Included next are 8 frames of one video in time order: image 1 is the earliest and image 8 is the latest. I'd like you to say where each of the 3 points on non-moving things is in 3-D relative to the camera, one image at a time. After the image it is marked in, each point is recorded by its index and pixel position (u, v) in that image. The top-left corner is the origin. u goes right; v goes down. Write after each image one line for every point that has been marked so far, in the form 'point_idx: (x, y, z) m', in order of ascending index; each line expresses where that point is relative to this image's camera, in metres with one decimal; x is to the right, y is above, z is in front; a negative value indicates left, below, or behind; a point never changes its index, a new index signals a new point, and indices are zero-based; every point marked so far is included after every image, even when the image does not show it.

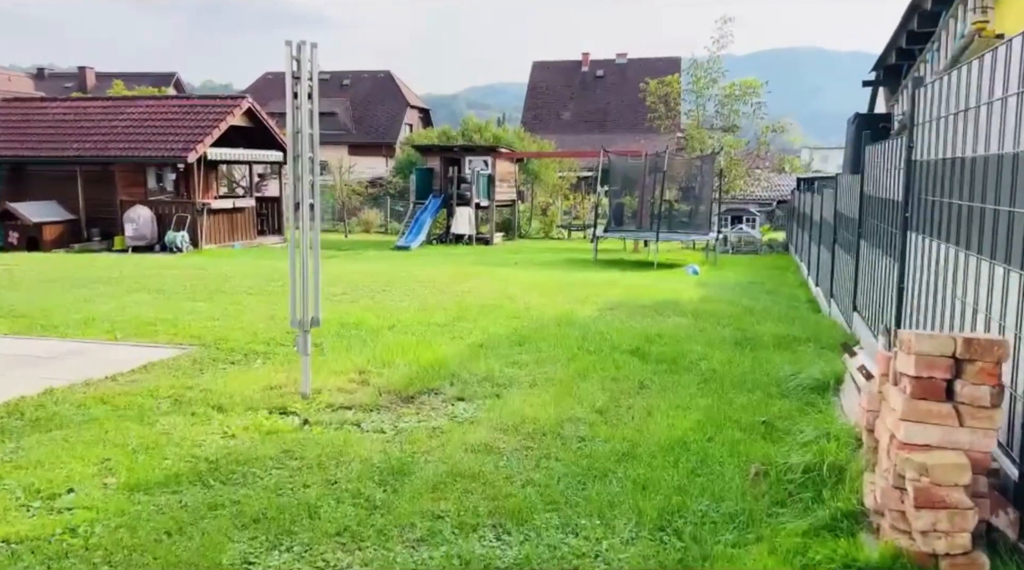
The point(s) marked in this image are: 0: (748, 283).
0: (+3.6, +0.1, +13.2) m
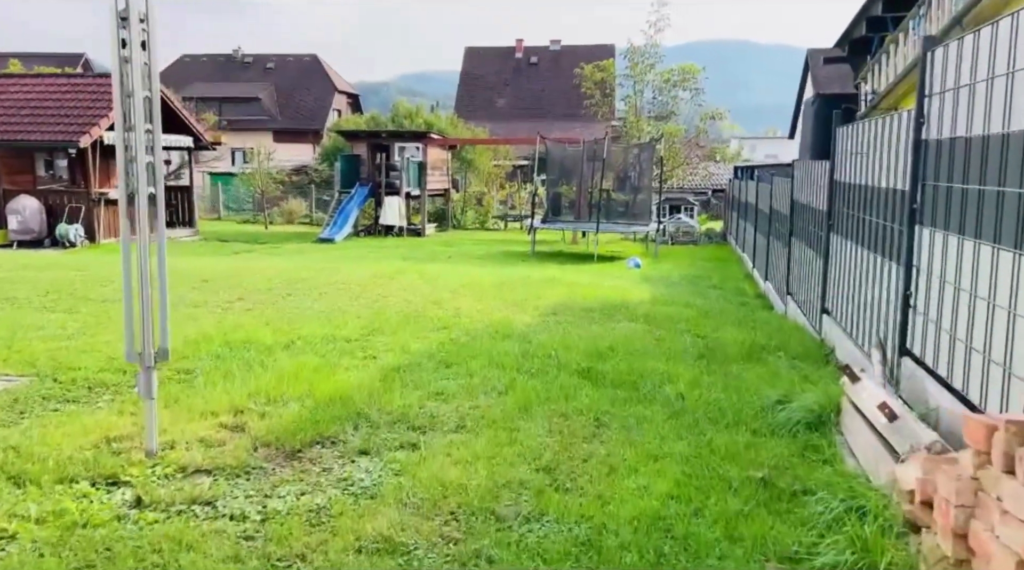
0: (+2.6, +0.1, +12.3) m
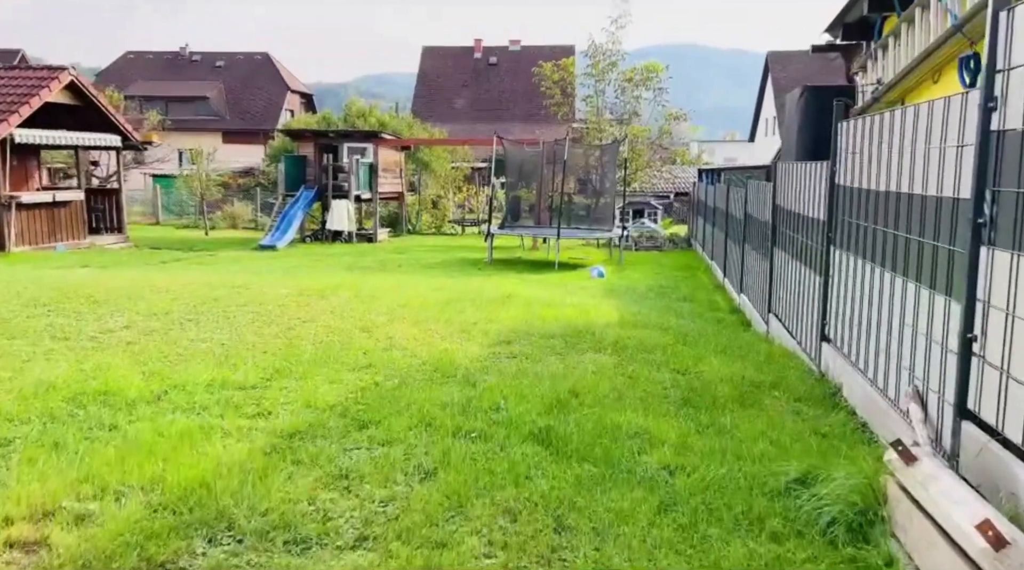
0: (+2.0, 0.0, +11.3) m
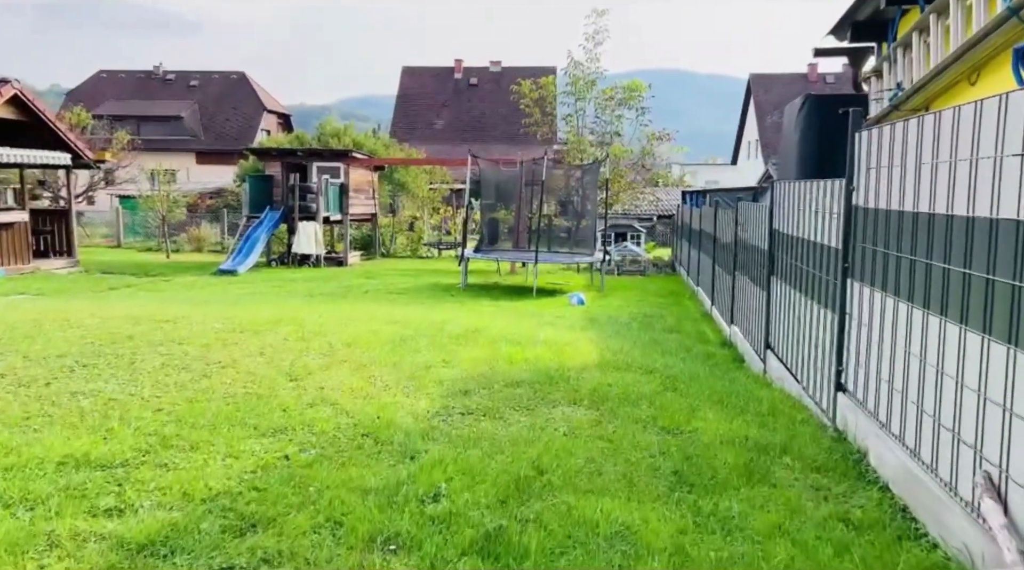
0: (+1.6, -0.4, +10.4) m
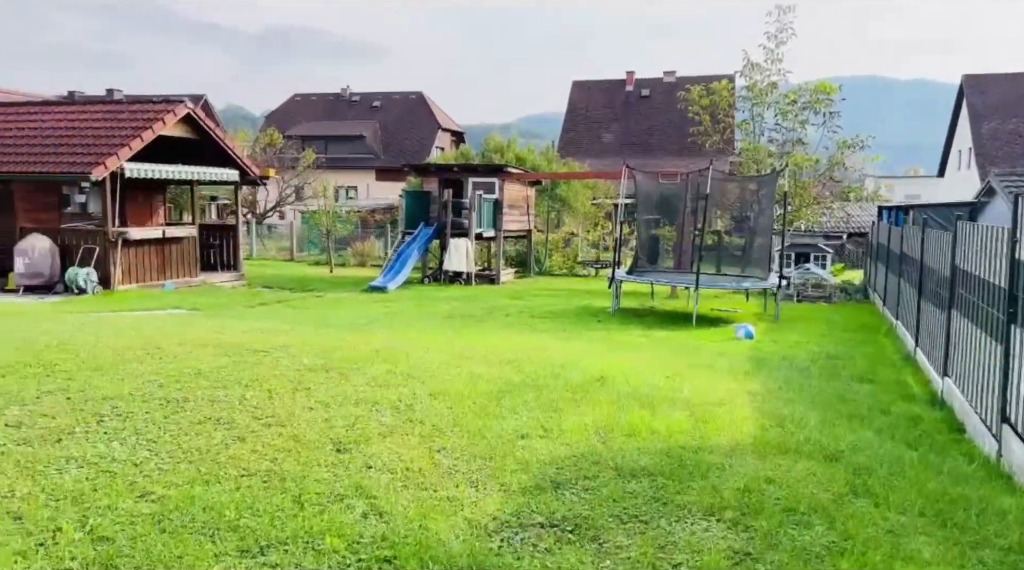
0: (+3.2, -0.8, +8.5) m
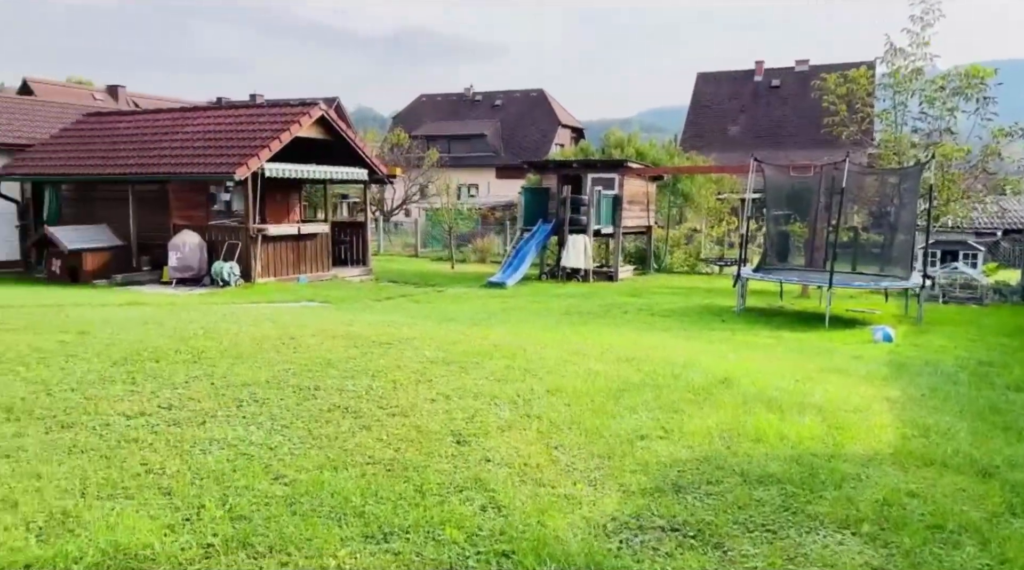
0: (+4.4, -0.8, +8.0) m
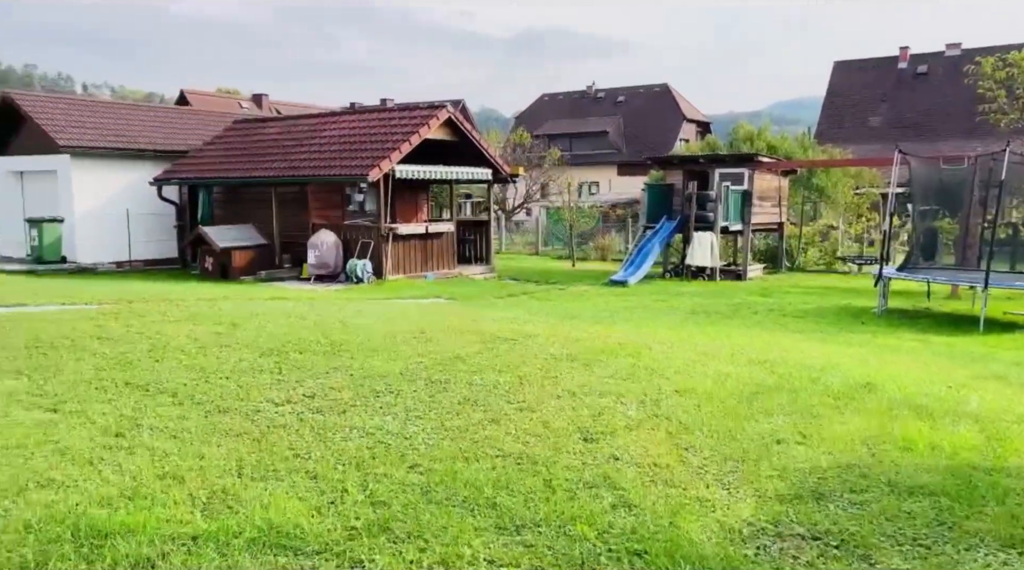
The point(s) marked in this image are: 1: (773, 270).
0: (+5.5, -0.8, +7.2) m
1: (+5.7, +0.3, +18.7) m
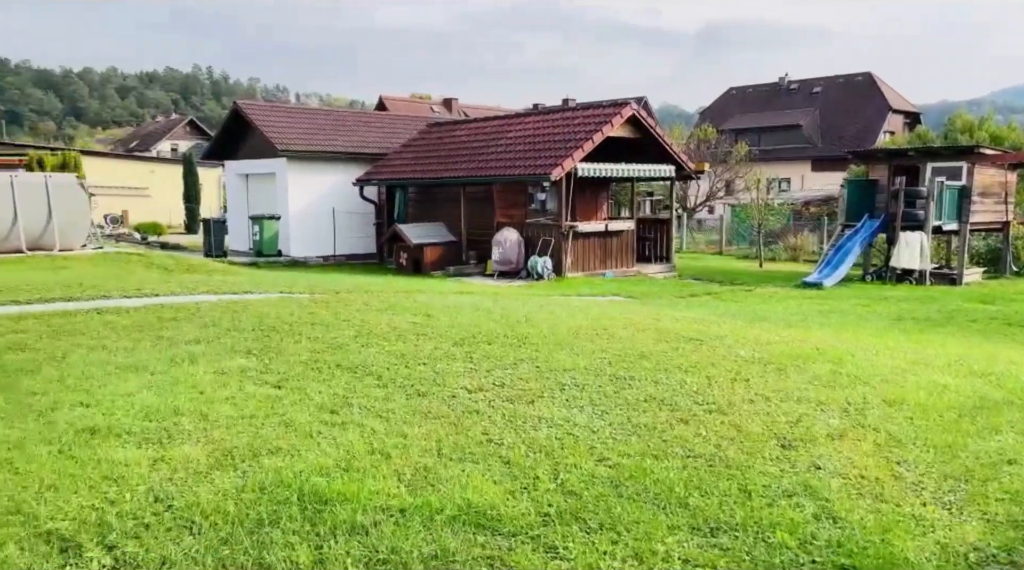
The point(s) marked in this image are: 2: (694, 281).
0: (+6.9, -0.9, +5.9) m
1: (+9.5, +0.2, +17.0) m
2: (+3.5, +0.1, +16.5) m
